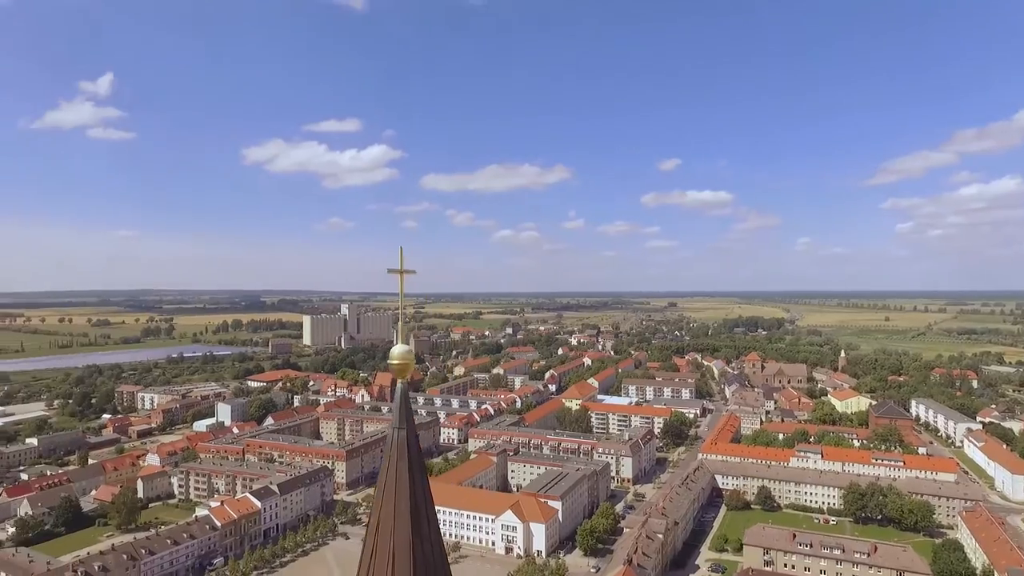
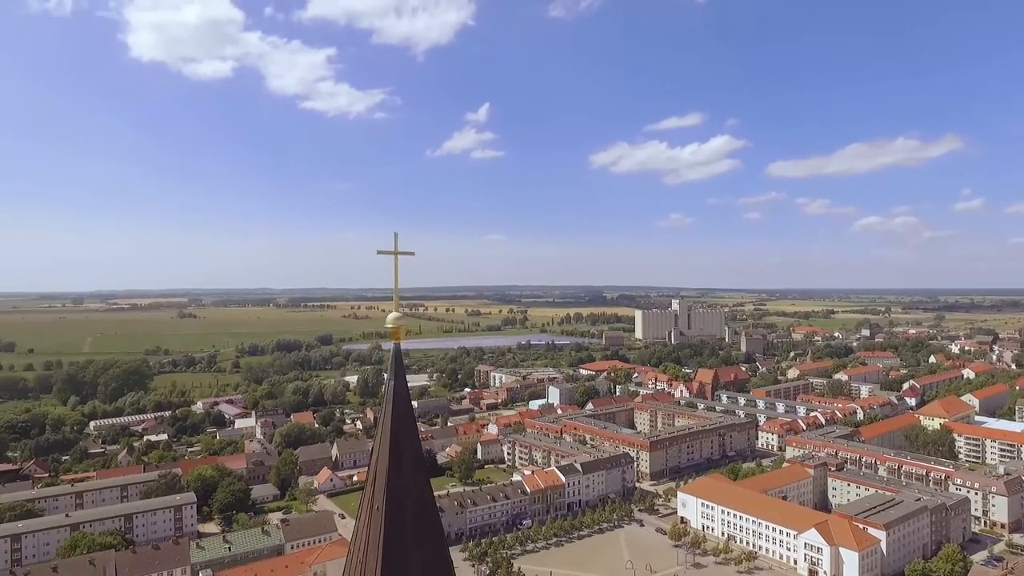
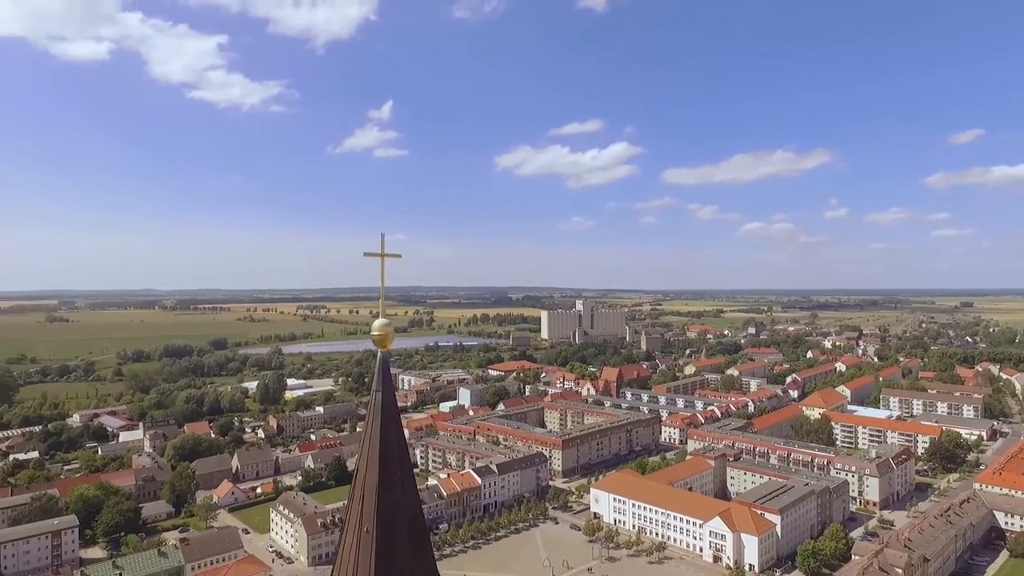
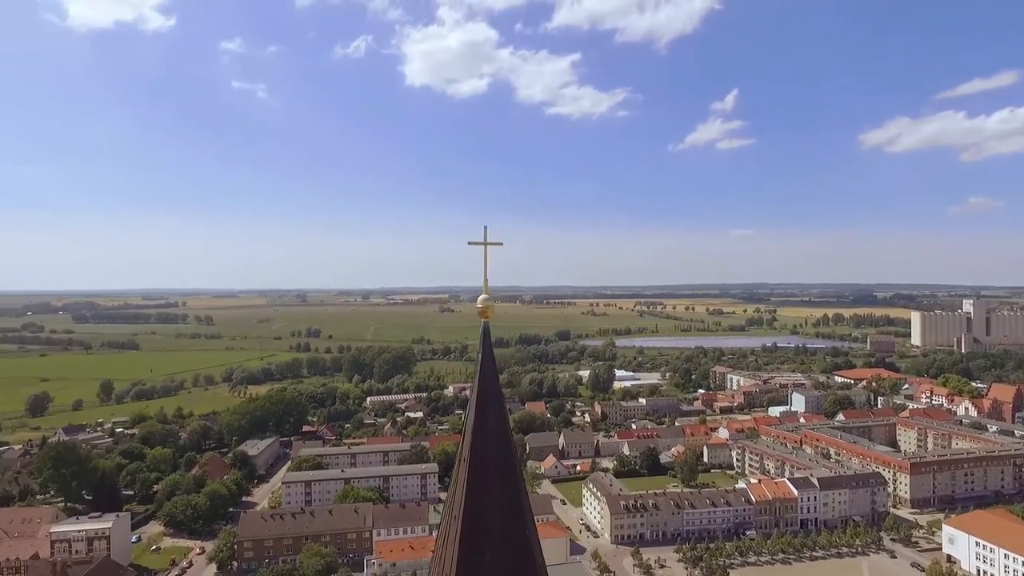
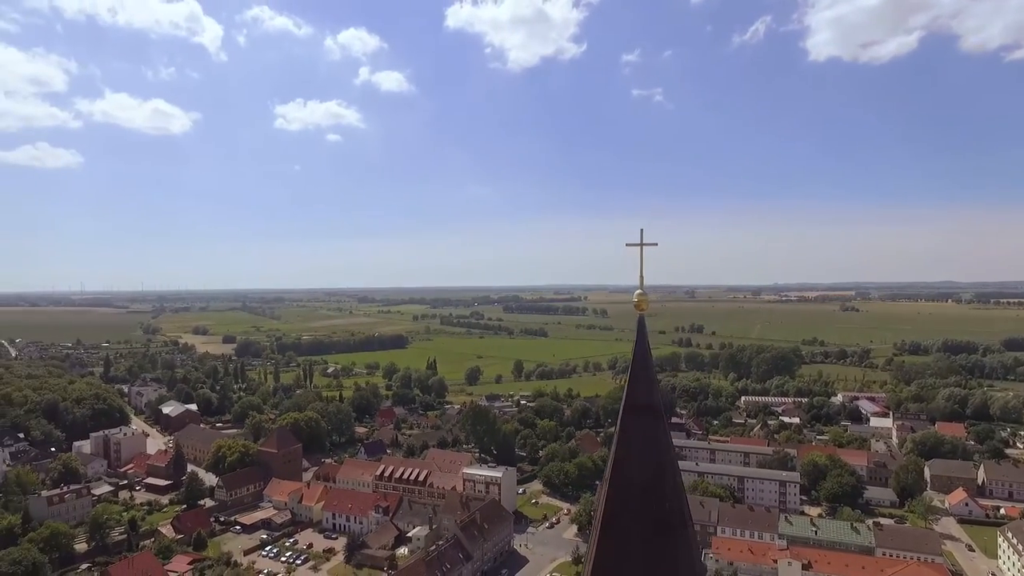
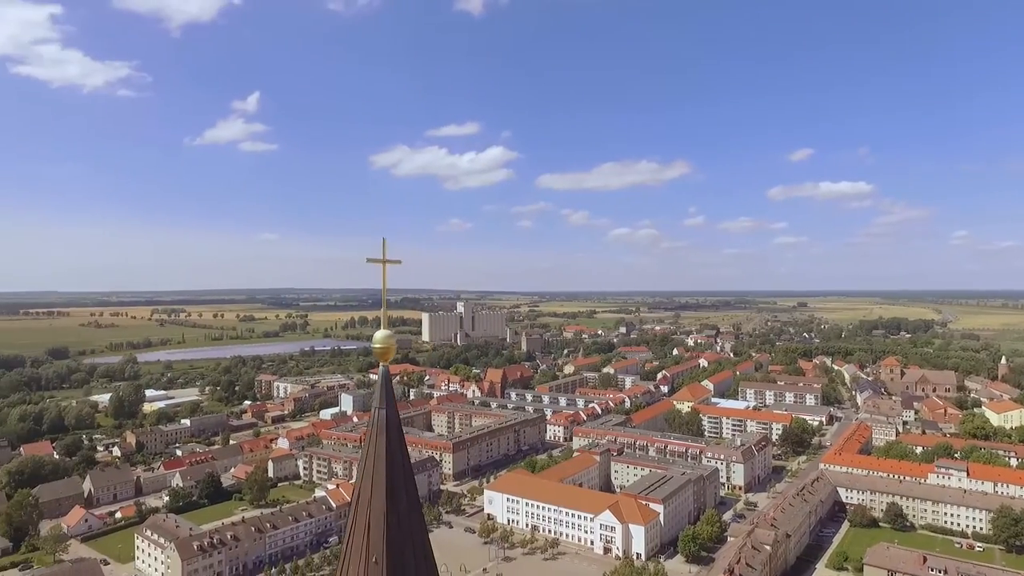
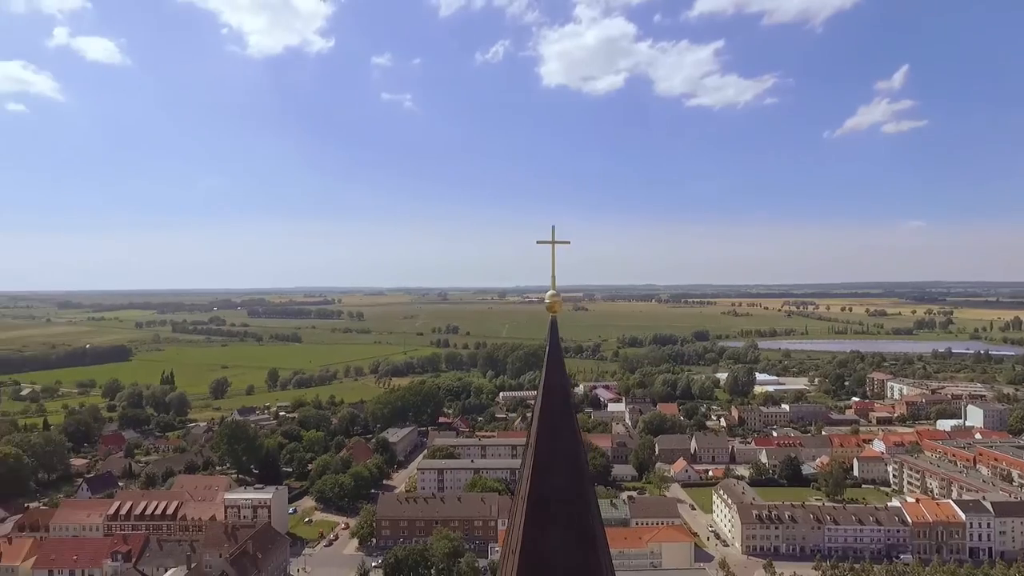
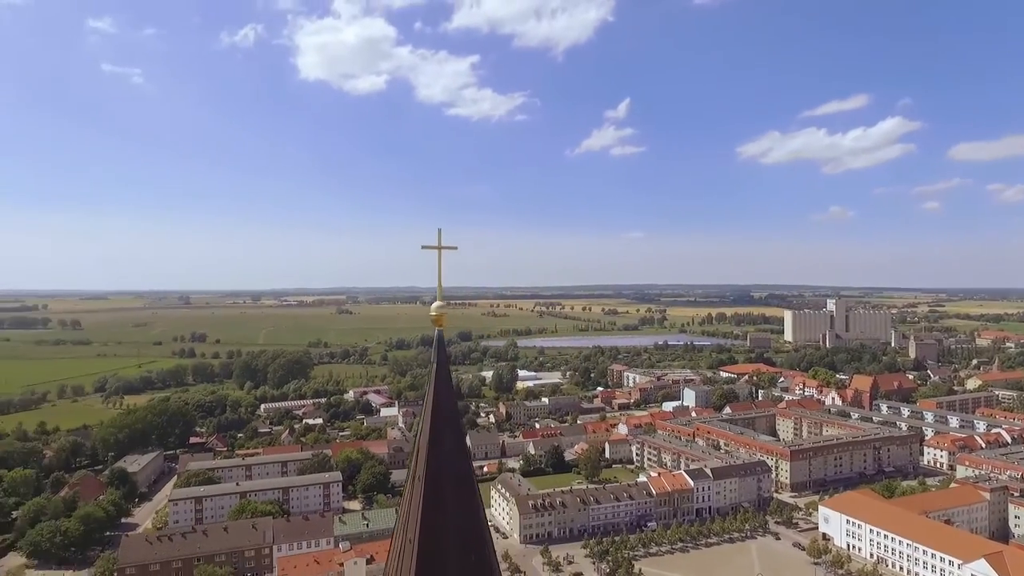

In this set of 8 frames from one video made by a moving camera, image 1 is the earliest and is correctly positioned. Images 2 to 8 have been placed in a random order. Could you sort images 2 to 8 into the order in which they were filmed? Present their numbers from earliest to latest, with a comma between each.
6, 3, 2, 8, 4, 7, 5
